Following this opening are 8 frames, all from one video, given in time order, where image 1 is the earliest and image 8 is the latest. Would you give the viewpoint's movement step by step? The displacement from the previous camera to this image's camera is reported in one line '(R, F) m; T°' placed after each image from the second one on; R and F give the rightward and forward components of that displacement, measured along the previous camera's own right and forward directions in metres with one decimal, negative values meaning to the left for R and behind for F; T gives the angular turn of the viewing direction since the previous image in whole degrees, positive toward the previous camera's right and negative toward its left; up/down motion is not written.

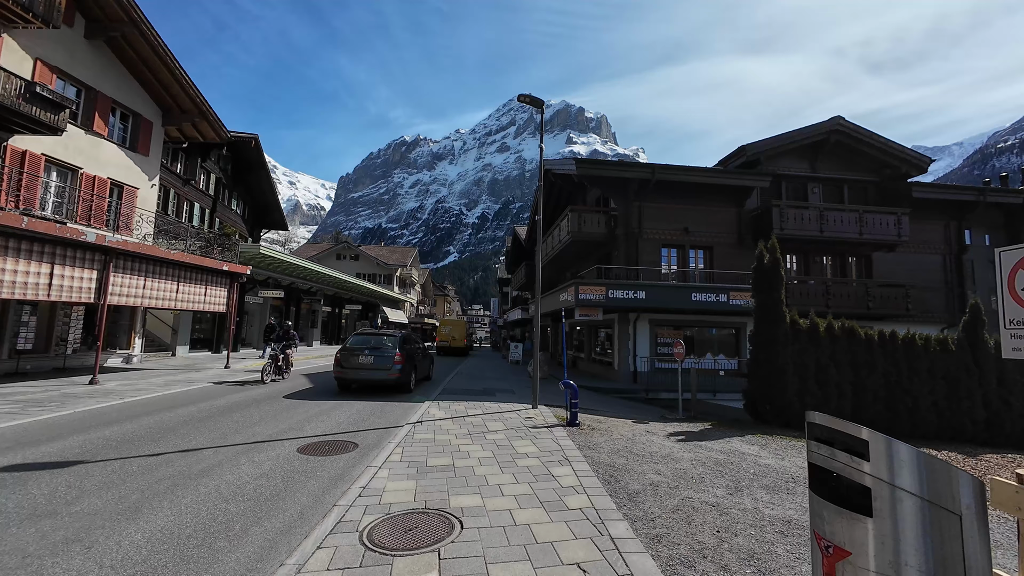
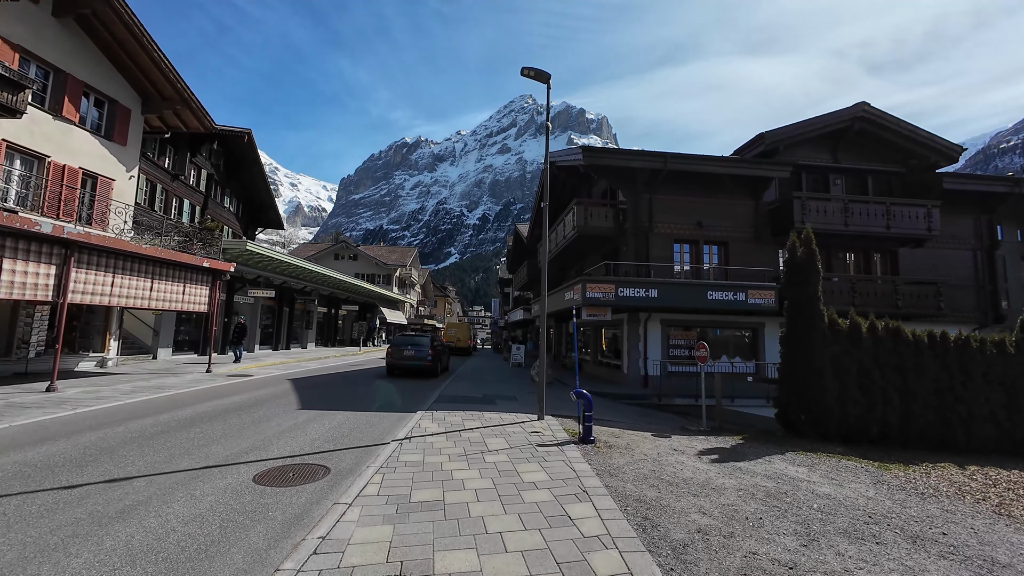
(0.0, +1.1) m; 0°
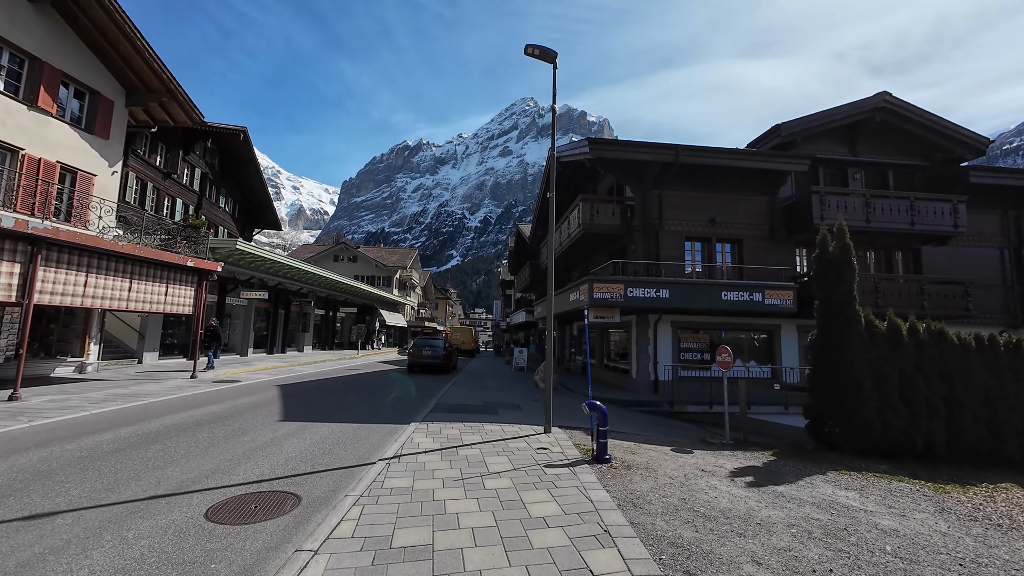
(0.0, +0.8) m; 0°
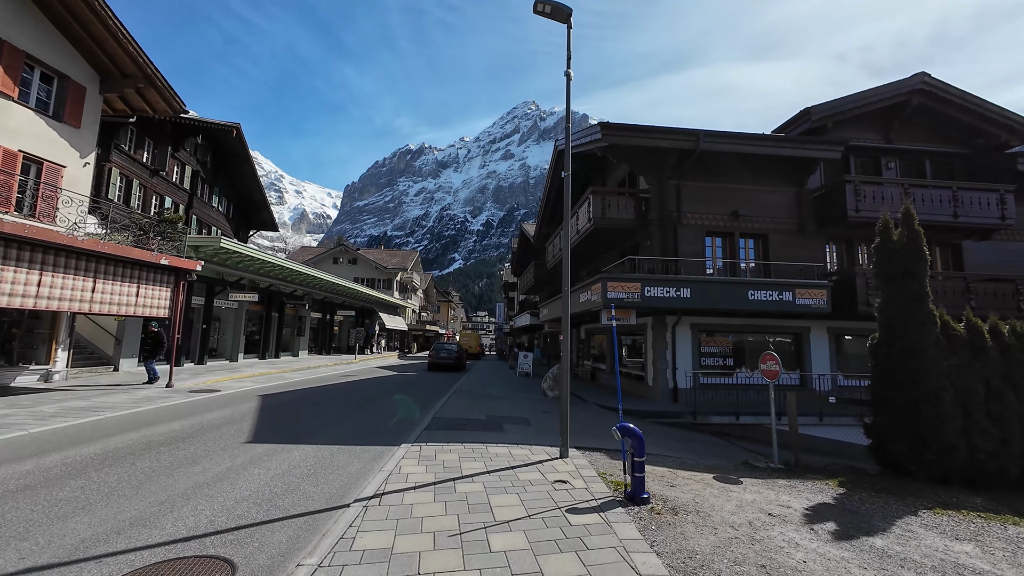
(-0.1, +1.3) m; 0°
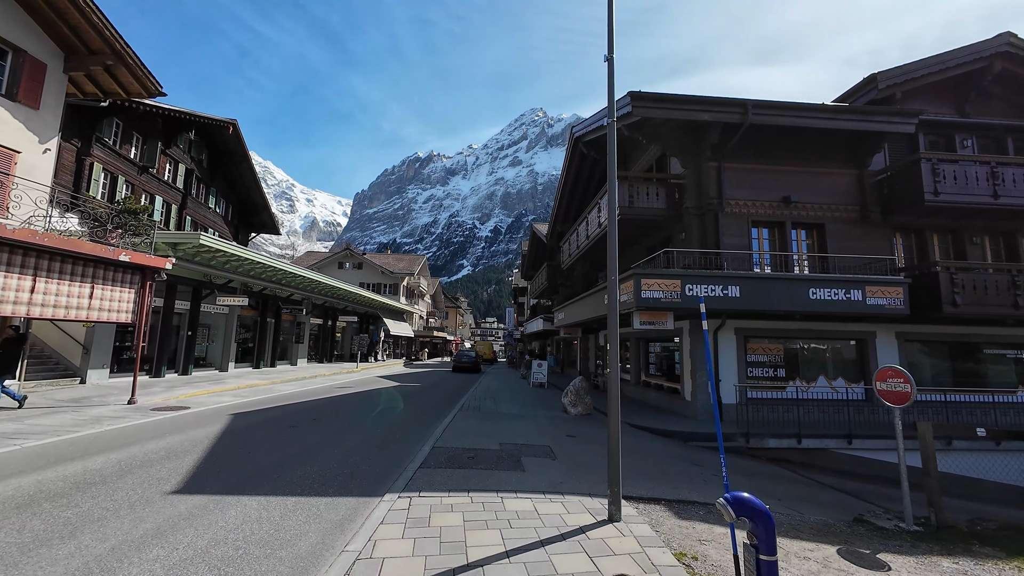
(-0.2, +1.9) m; -1°
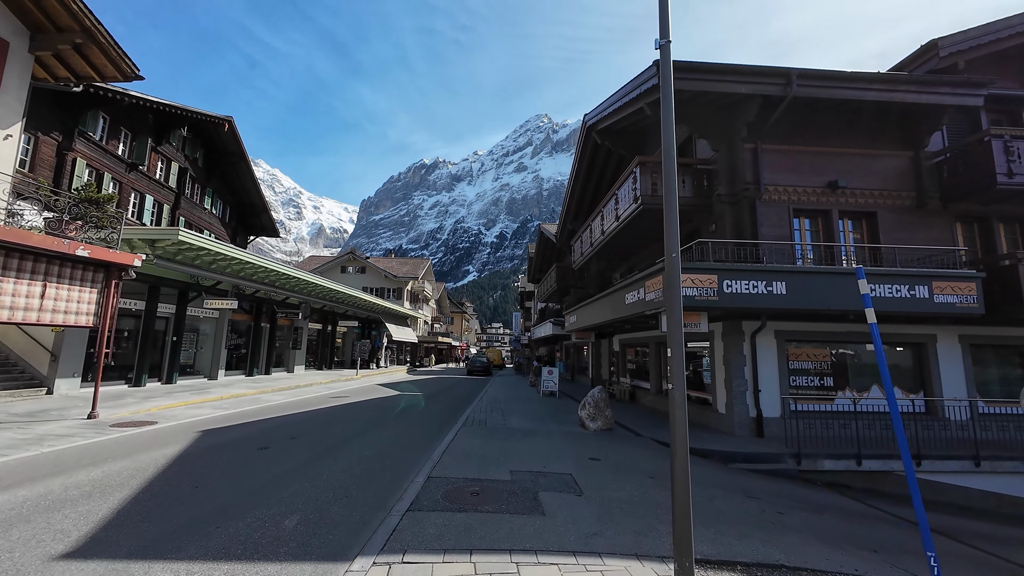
(-0.1, +1.4) m; -1°
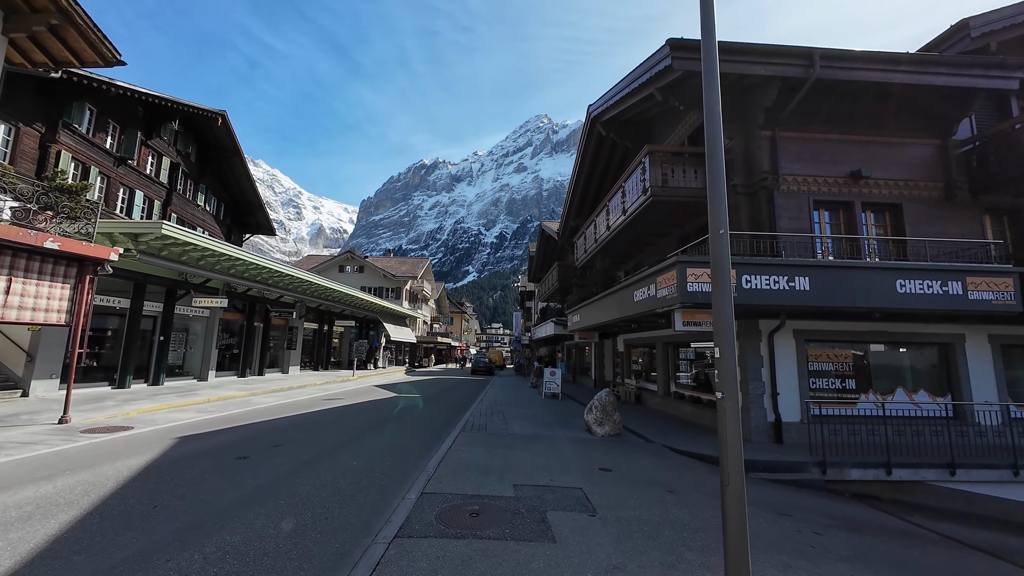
(-0.1, +0.7) m; 0°
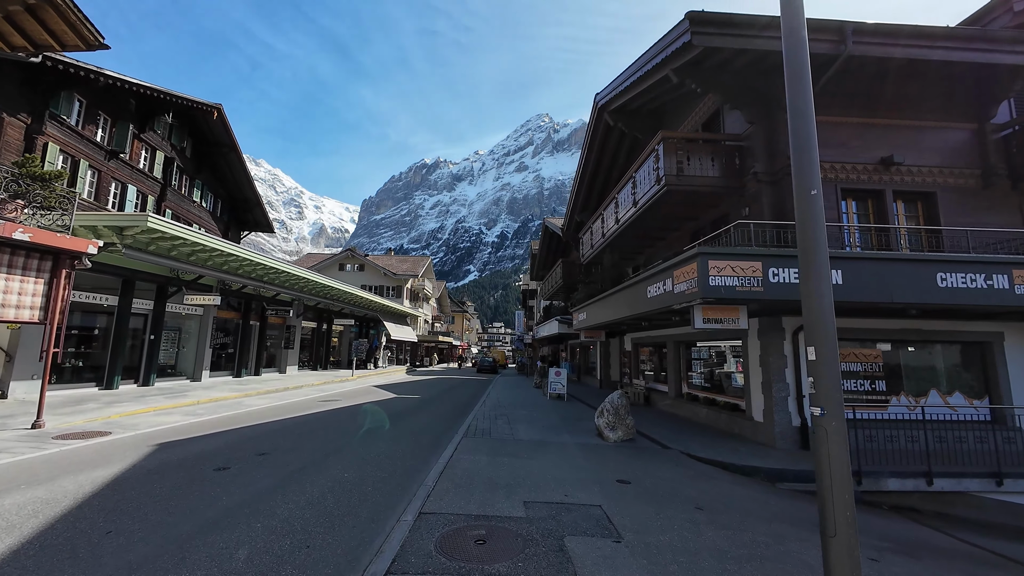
(-0.1, +0.7) m; 0°
